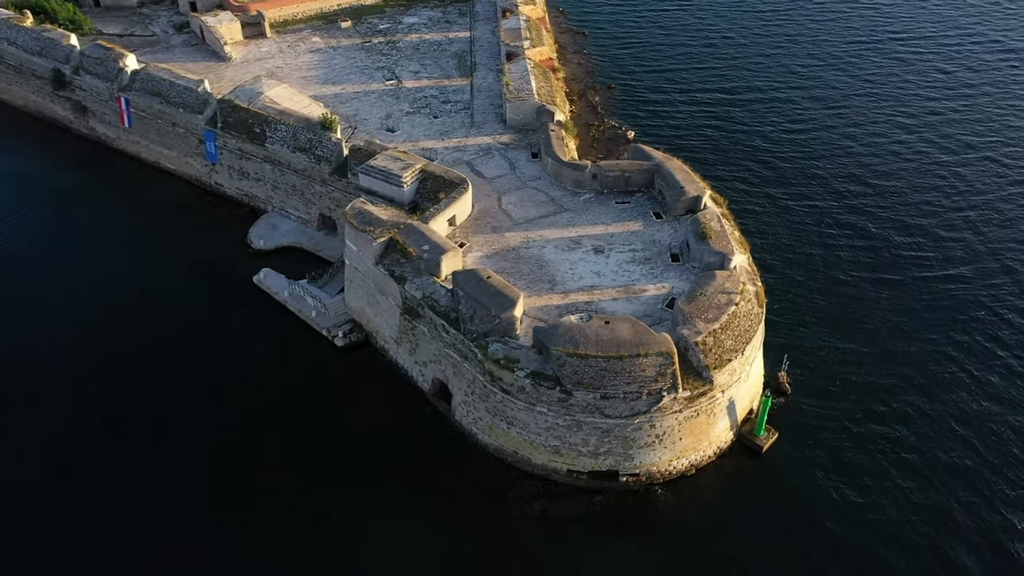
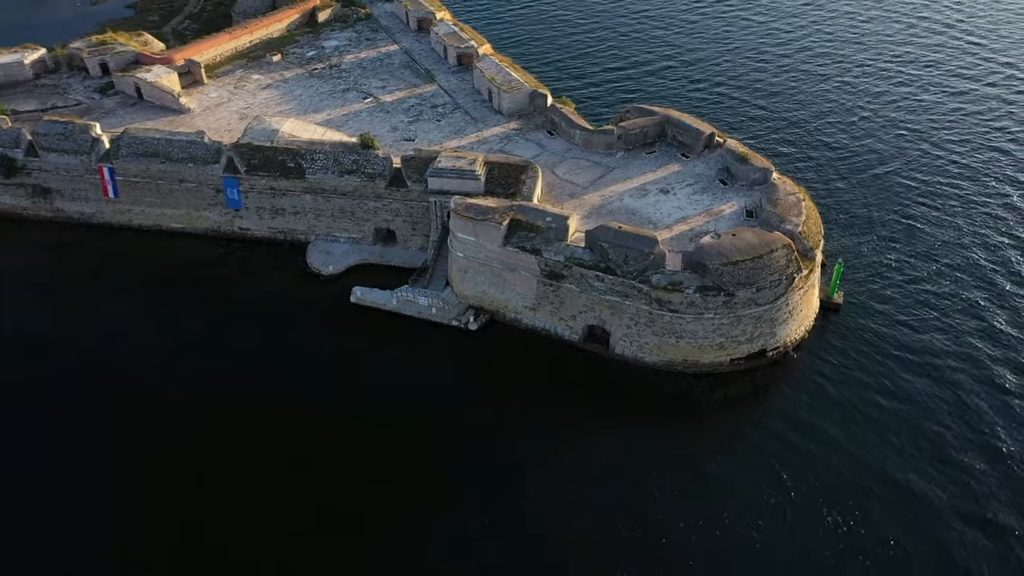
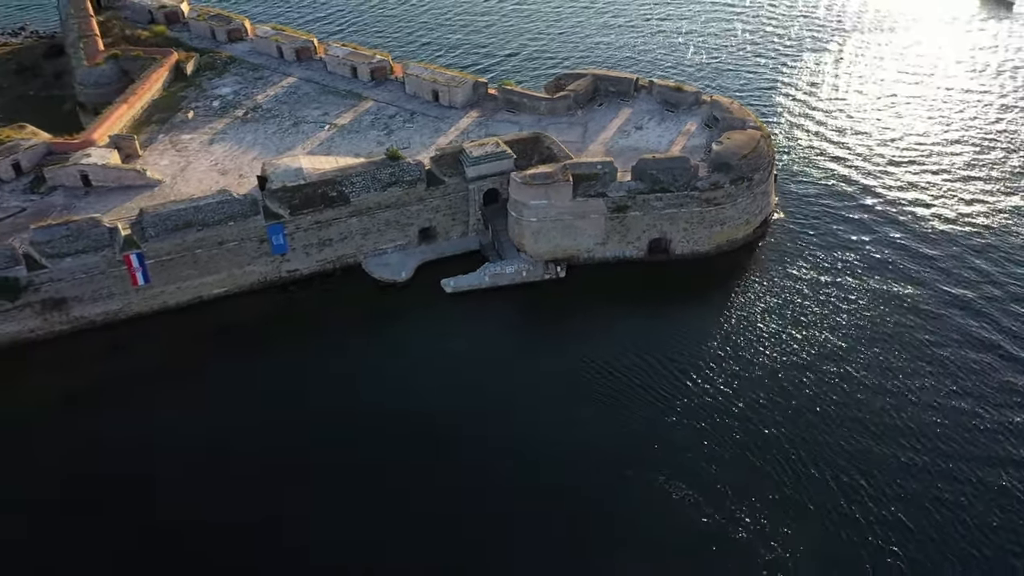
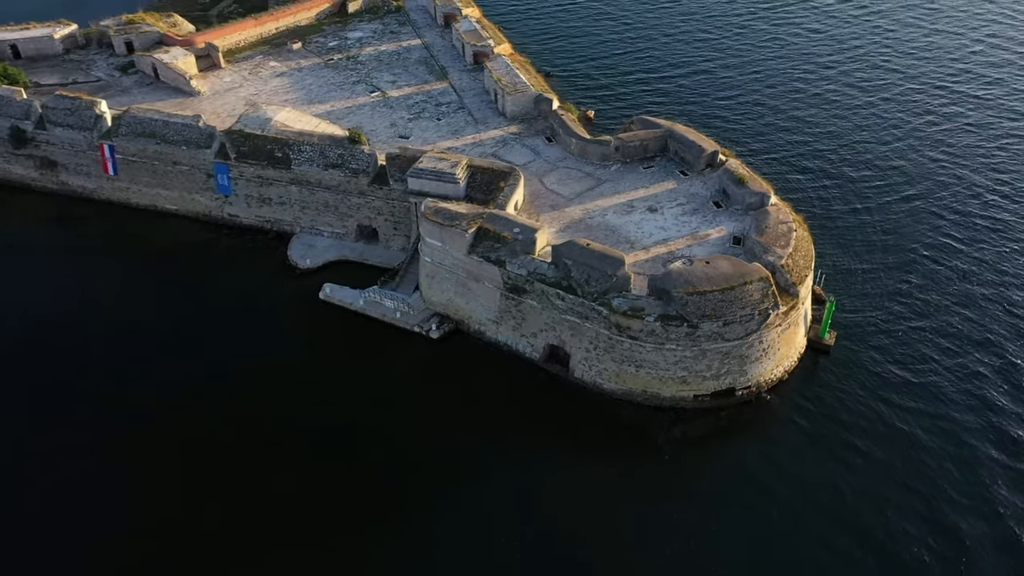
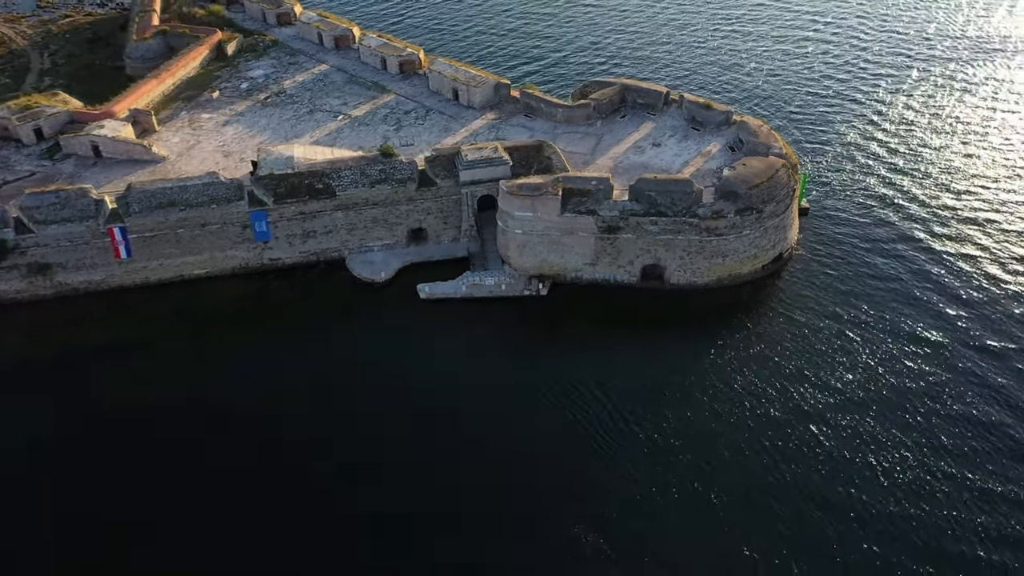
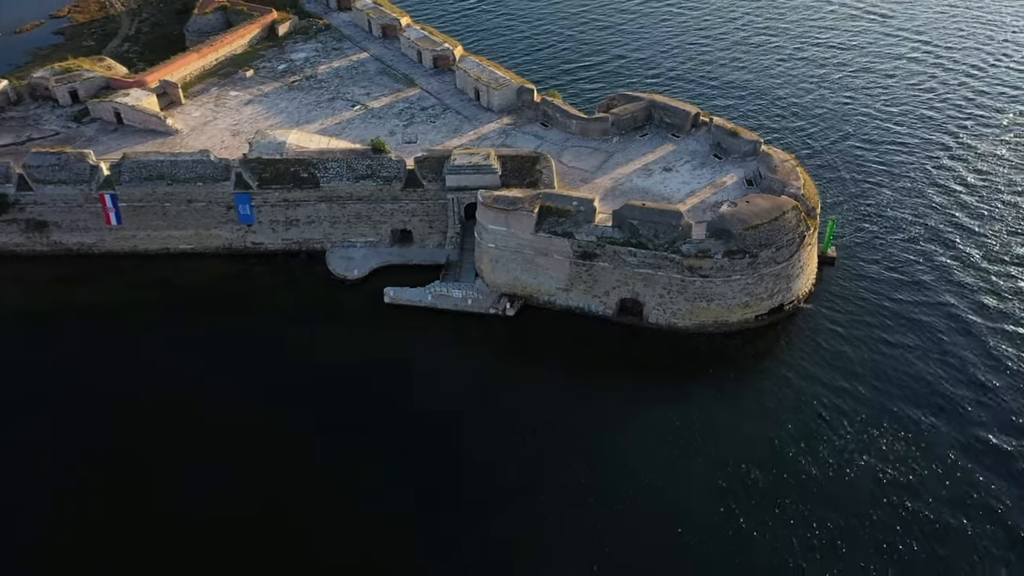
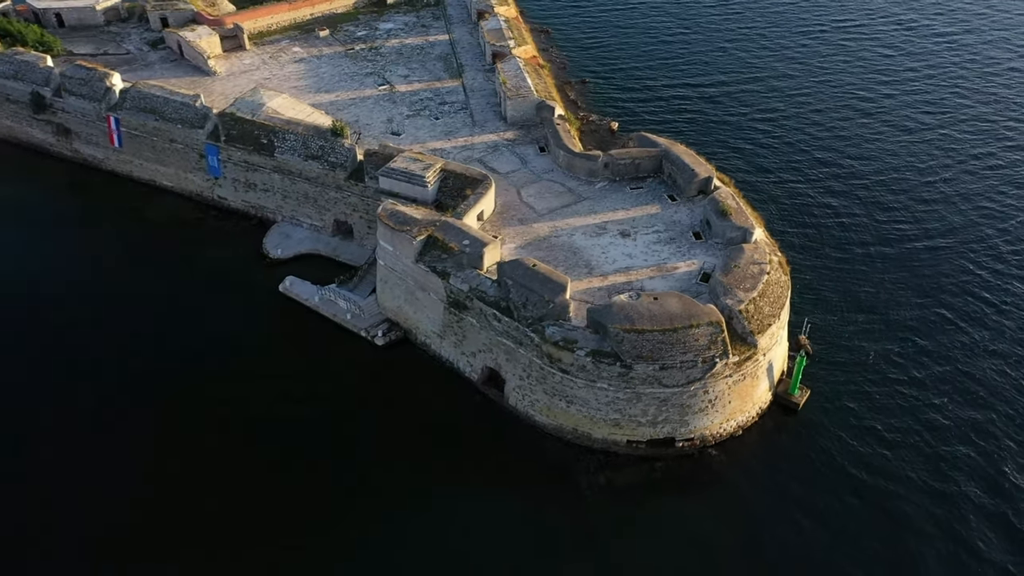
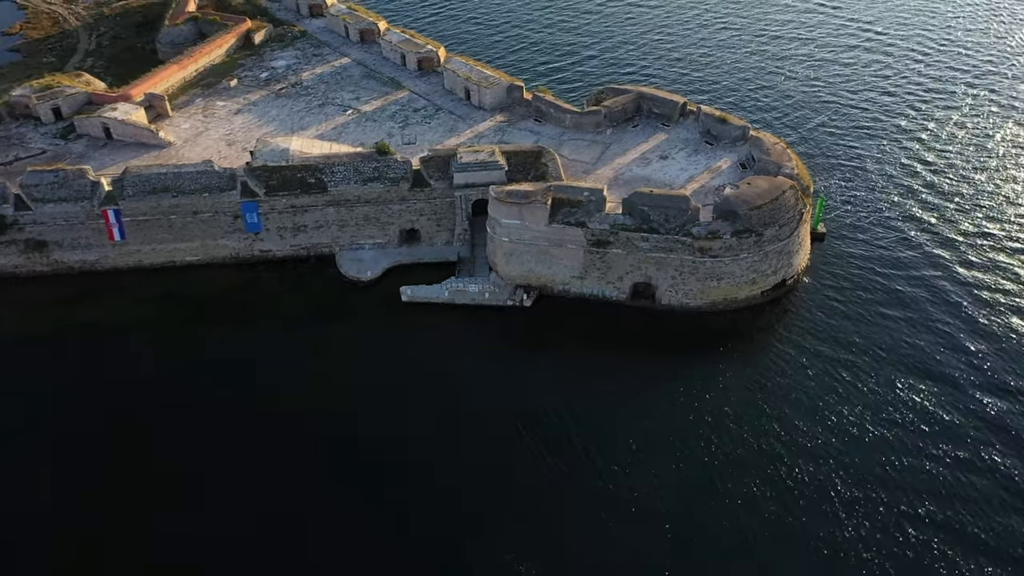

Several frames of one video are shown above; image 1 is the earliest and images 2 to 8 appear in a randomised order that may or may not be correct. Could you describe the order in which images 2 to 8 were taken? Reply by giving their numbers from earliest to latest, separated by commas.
7, 4, 2, 6, 8, 5, 3
